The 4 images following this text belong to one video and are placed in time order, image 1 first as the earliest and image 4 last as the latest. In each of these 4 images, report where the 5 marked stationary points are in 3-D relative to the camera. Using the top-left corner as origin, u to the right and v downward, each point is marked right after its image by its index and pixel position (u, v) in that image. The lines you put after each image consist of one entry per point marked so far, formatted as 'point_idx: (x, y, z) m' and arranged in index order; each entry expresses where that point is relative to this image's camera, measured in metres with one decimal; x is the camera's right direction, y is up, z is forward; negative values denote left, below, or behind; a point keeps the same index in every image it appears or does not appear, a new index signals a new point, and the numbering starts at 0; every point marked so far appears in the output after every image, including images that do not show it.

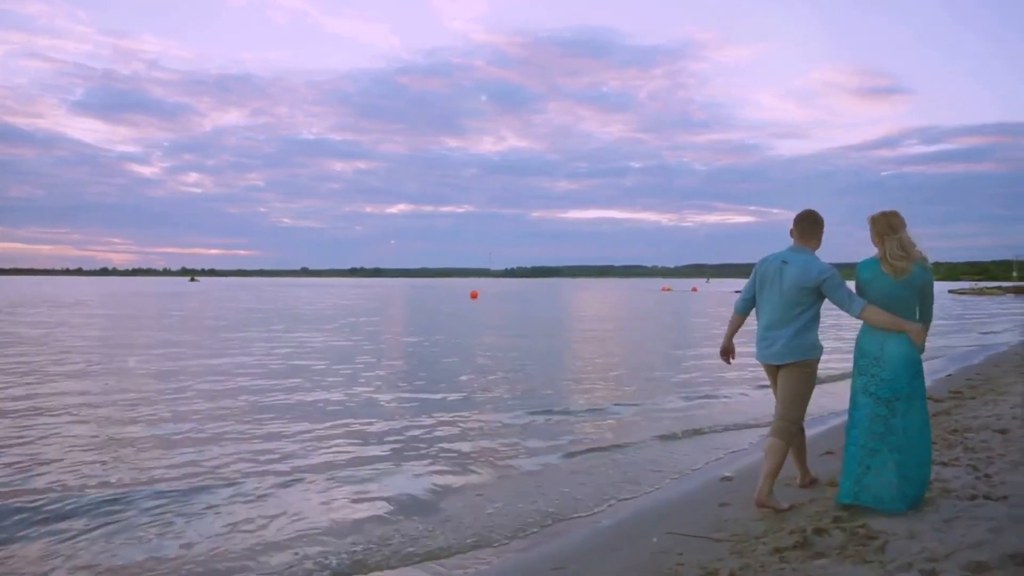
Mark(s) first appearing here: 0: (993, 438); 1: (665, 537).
0: (+4.9, -1.5, +7.6) m
1: (+1.1, -1.9, +5.5) m
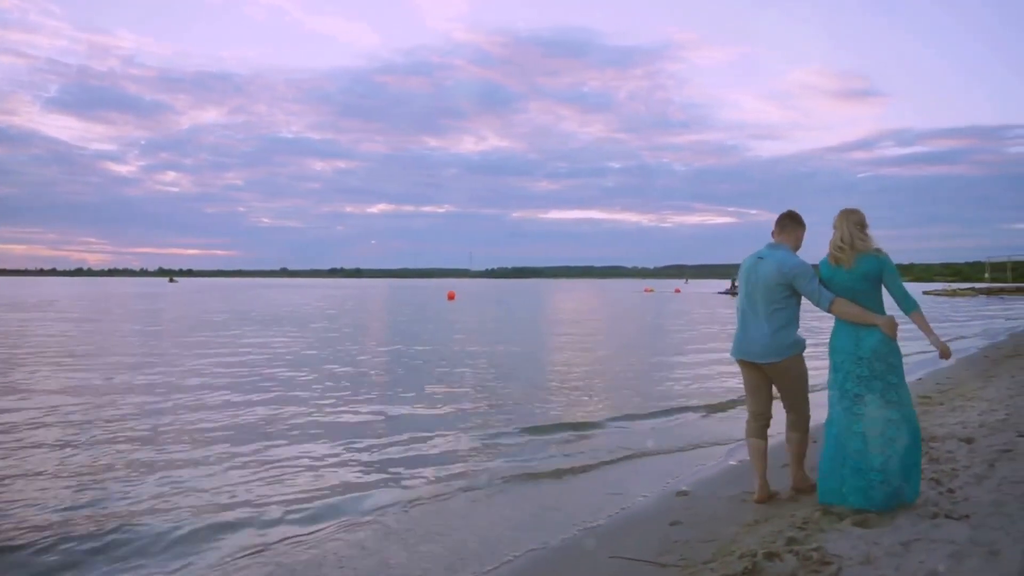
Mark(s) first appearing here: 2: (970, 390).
0: (+4.4, -1.6, +7.3) m
1: (+0.7, -1.9, +5.1) m
2: (+7.4, -1.6, +11.9) m
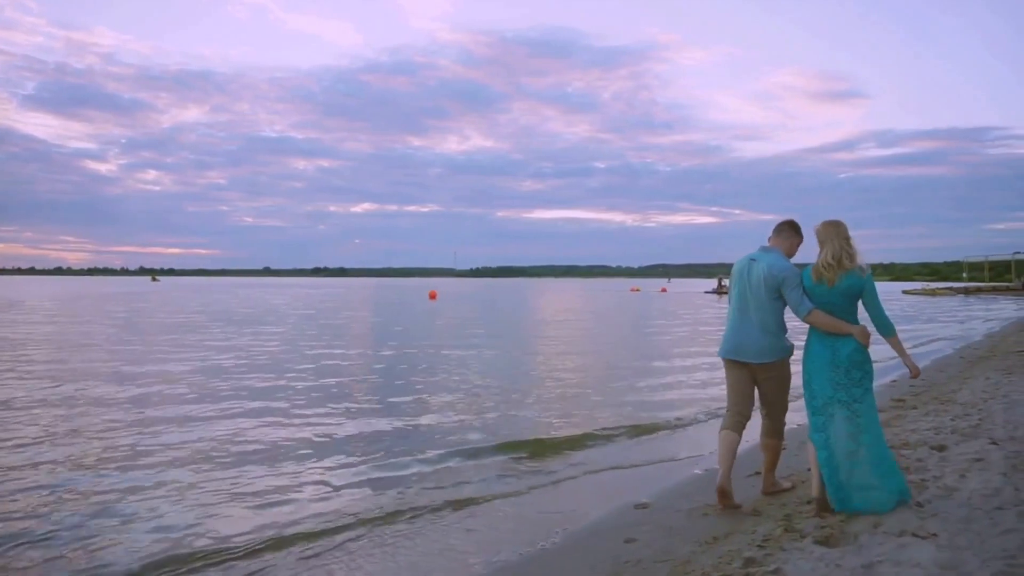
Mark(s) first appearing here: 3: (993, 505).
0: (+4.0, -1.6, +7.0) m
1: (+0.3, -1.9, +4.8) m
2: (+6.8, -1.7, +11.7) m
3: (+3.4, -1.5, +5.2) m
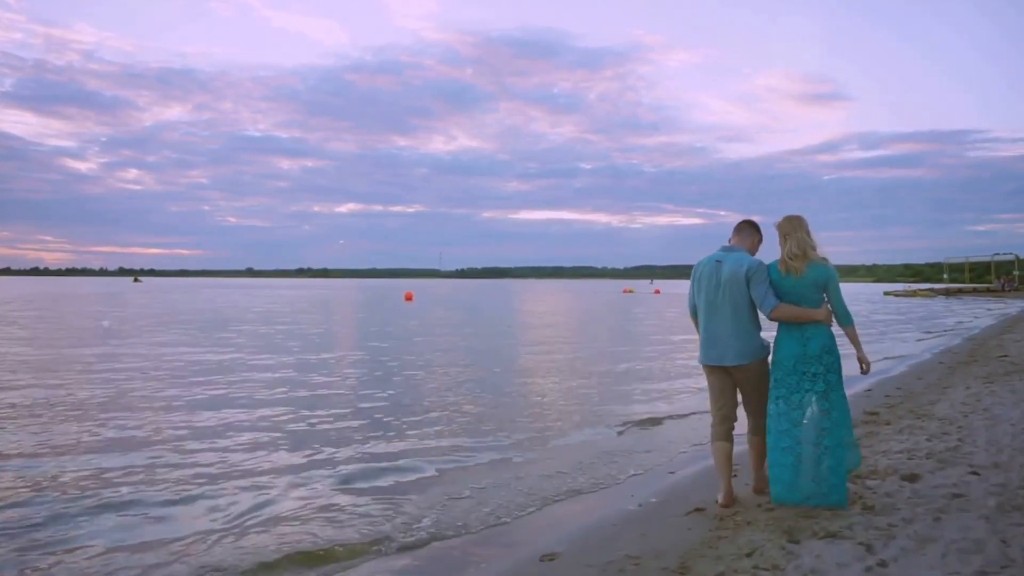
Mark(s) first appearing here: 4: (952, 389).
0: (+3.1, -1.6, +5.9) m
1: (-0.5, -1.9, +3.6) m
2: (+5.9, -1.7, +10.7) m
3: (+2.6, -1.6, +4.1) m
4: (+7.3, -1.7, +12.3) m
